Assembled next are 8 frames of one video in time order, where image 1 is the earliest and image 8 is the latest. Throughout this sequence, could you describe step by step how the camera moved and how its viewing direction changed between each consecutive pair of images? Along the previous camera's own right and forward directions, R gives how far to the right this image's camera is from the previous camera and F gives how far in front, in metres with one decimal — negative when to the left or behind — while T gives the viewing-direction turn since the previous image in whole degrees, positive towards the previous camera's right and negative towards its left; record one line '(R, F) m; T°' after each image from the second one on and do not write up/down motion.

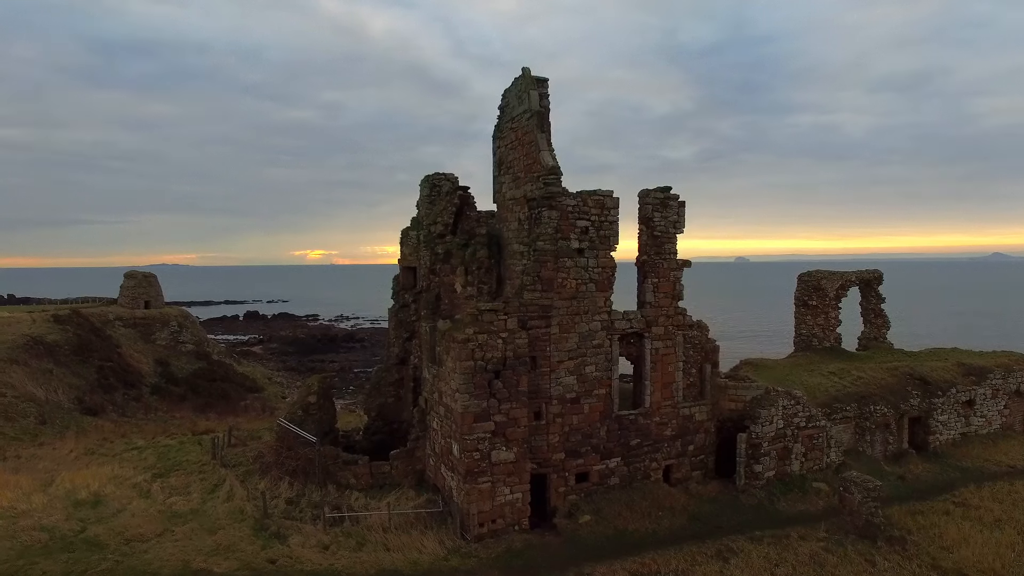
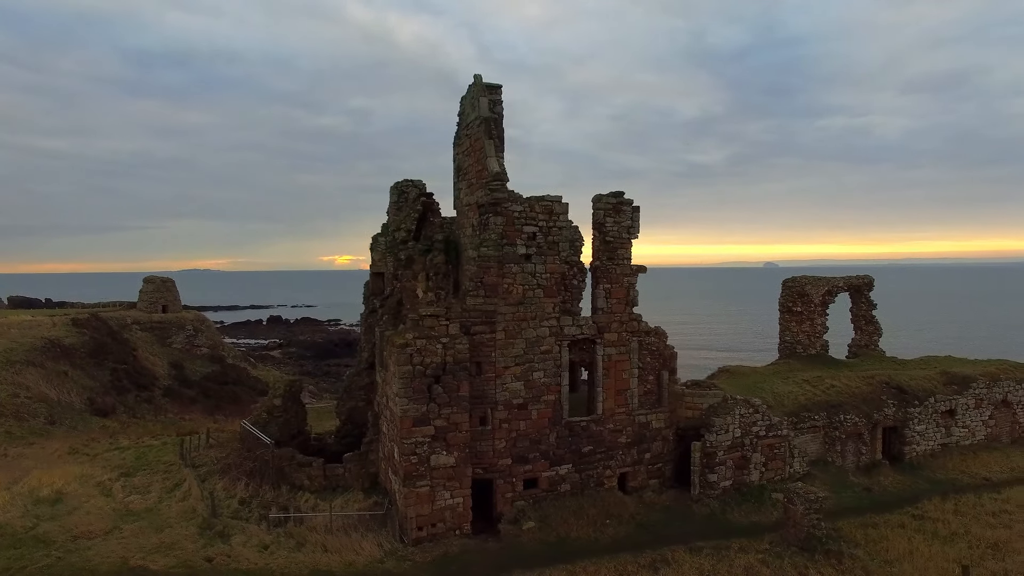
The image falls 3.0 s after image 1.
(+1.5, 0.0) m; -2°
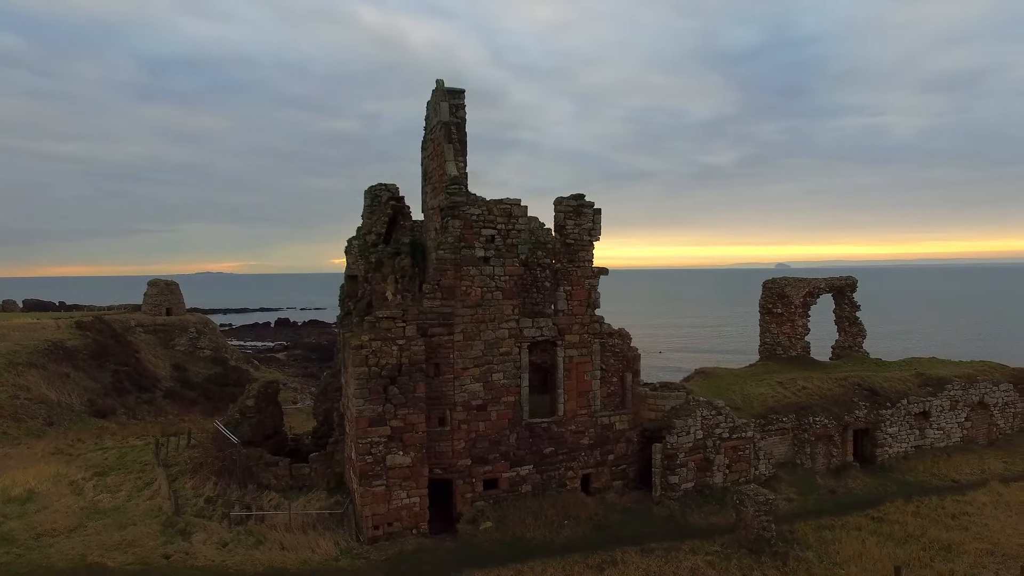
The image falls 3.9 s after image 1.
(+1.0, -0.1) m; -1°
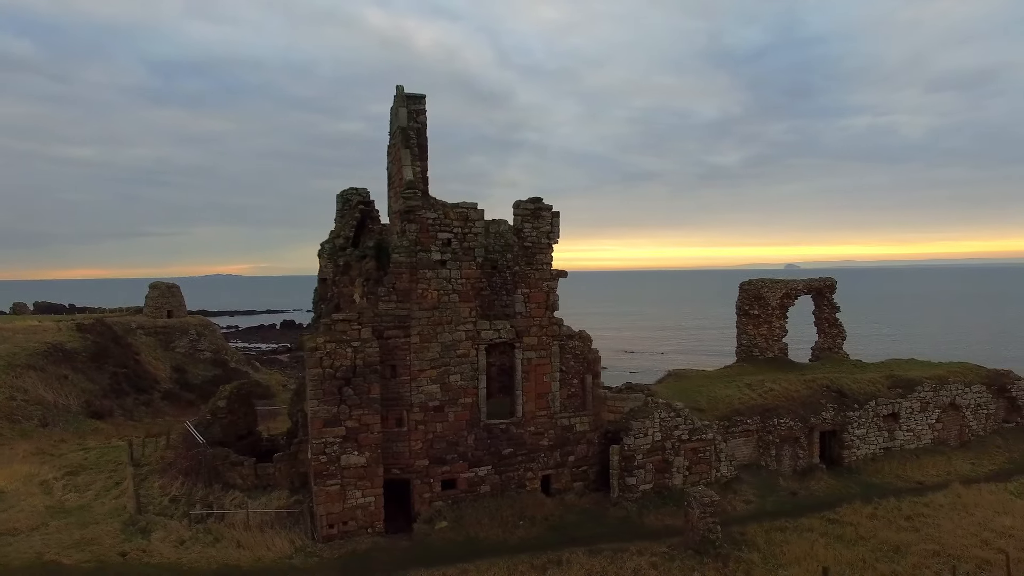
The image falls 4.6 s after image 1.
(+1.1, -0.1) m; -1°
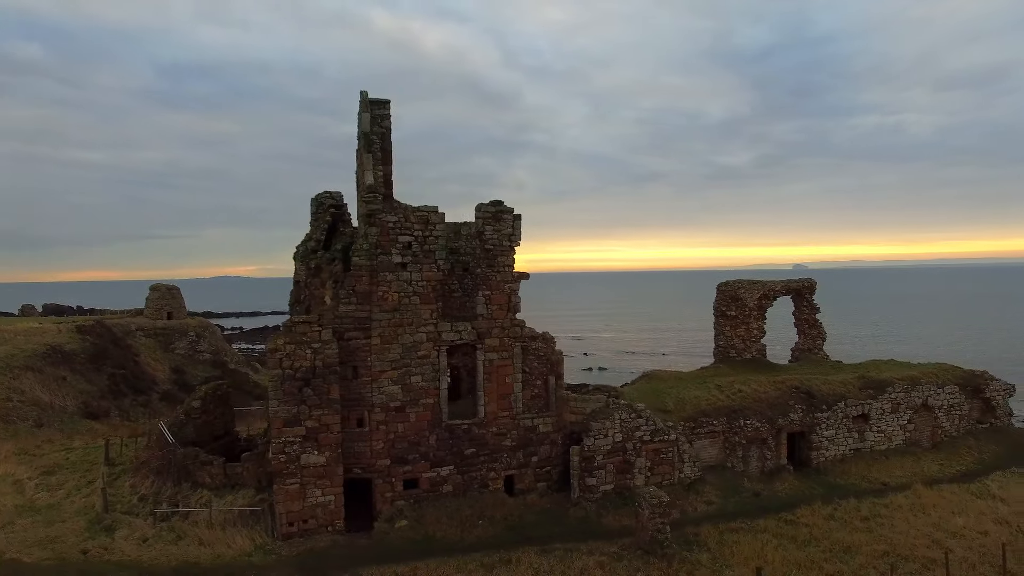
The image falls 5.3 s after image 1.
(+1.0, -0.1) m; -1°
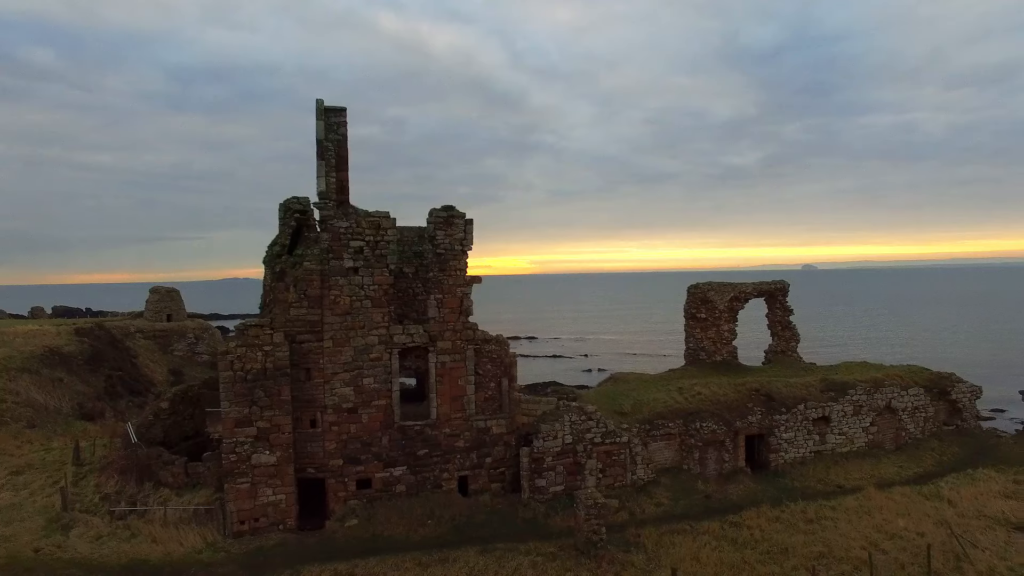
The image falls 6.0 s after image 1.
(+1.2, -0.2) m; -1°
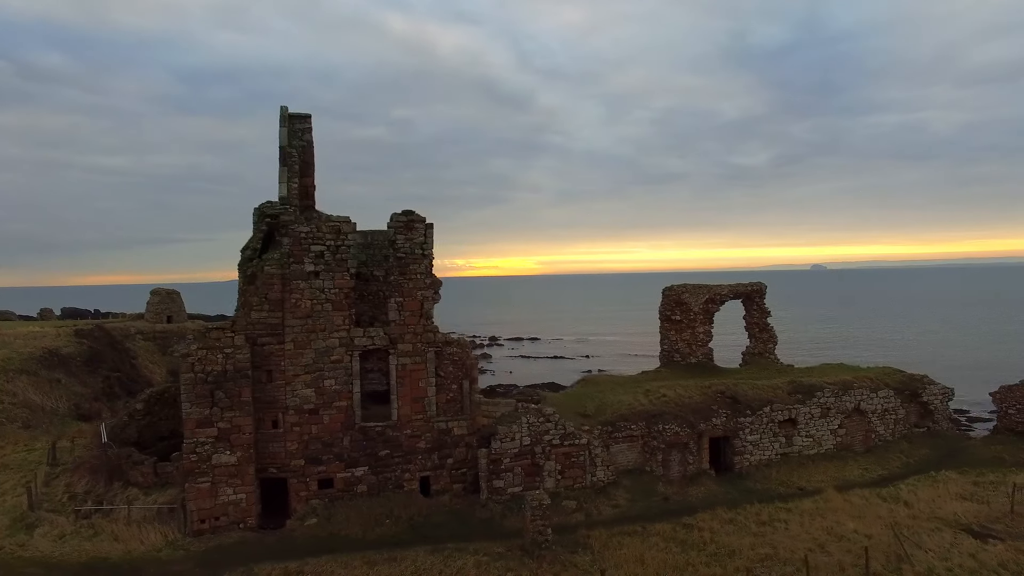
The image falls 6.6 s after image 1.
(+1.1, -0.2) m; -1°
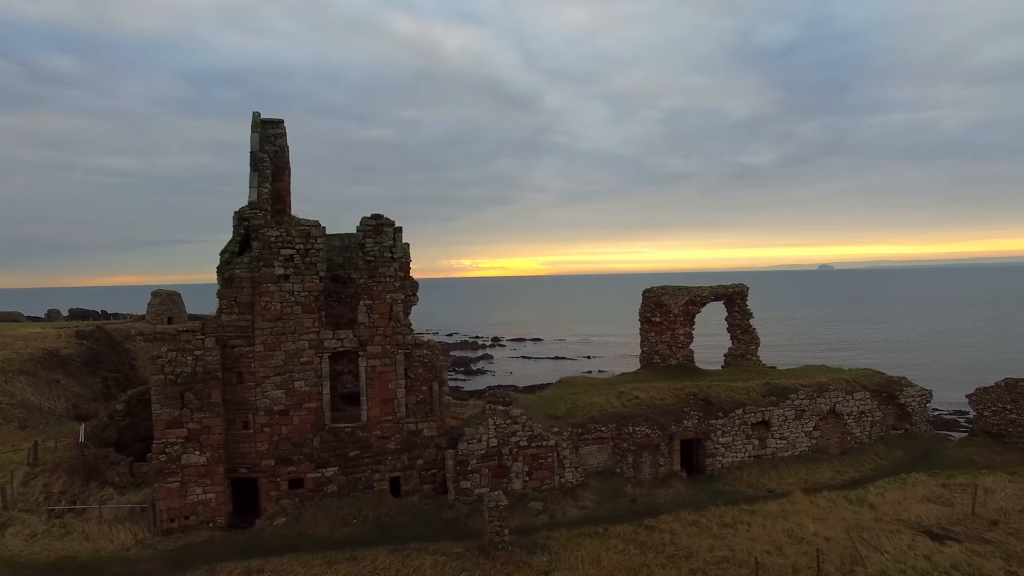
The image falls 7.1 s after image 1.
(+0.9, -0.1) m; -1°
